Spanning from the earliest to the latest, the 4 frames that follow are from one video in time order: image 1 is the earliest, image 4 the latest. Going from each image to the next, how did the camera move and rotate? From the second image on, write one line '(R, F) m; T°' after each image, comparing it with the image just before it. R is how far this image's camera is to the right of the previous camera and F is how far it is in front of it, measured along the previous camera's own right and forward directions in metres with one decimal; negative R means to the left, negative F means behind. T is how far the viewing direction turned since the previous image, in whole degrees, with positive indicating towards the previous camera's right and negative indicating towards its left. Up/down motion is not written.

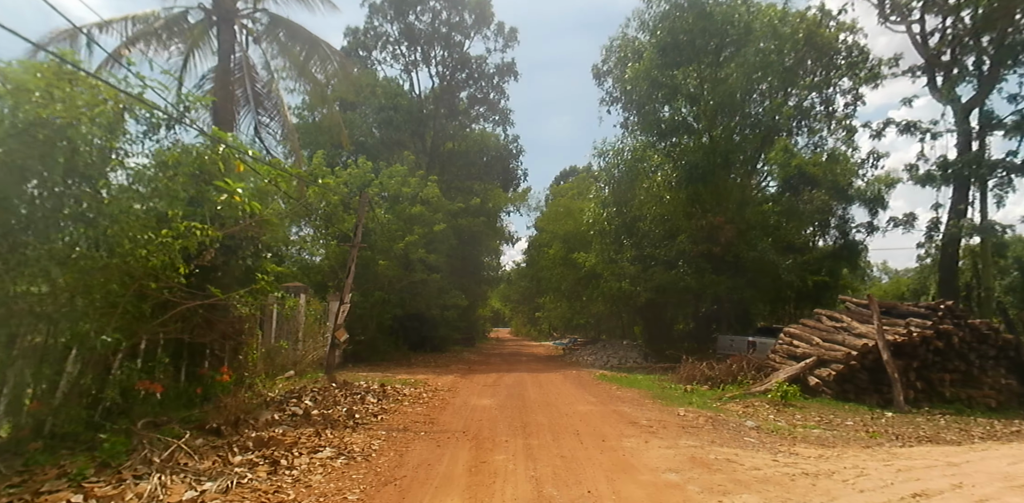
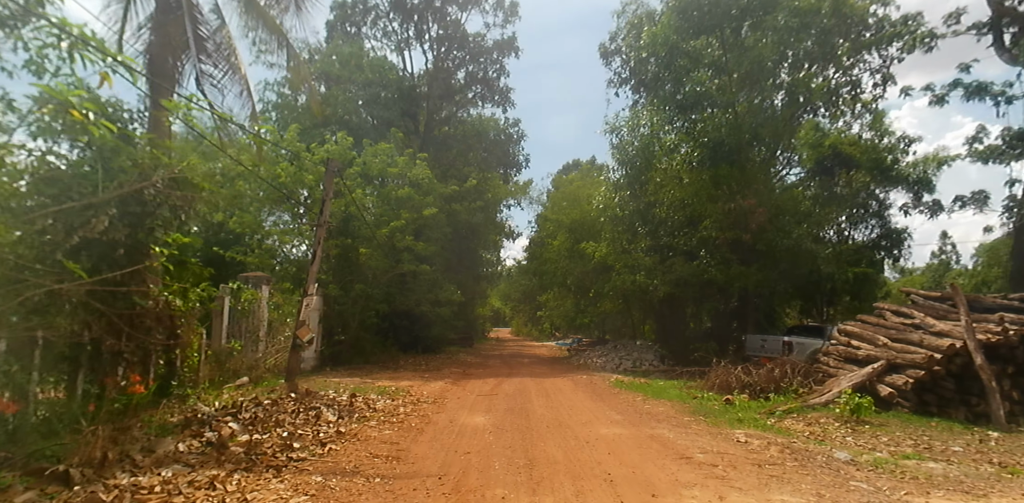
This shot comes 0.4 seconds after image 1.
(0.0, +2.3) m; 0°
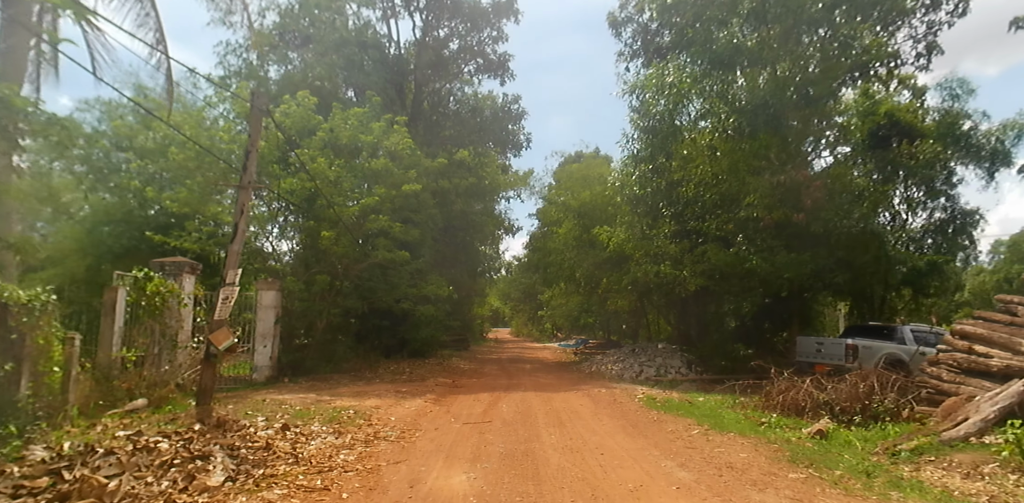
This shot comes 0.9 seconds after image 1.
(0.0, +3.0) m; 0°
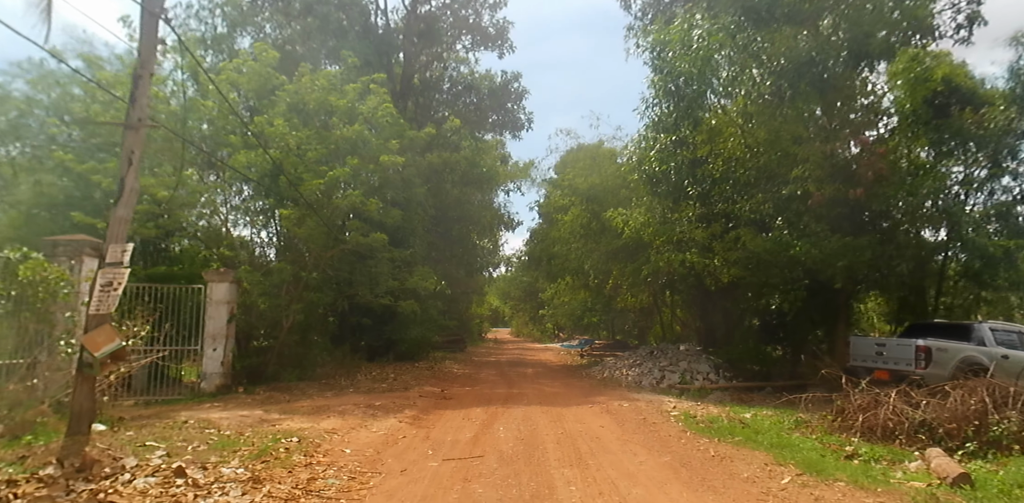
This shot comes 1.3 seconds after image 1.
(0.0, +2.3) m; 0°
